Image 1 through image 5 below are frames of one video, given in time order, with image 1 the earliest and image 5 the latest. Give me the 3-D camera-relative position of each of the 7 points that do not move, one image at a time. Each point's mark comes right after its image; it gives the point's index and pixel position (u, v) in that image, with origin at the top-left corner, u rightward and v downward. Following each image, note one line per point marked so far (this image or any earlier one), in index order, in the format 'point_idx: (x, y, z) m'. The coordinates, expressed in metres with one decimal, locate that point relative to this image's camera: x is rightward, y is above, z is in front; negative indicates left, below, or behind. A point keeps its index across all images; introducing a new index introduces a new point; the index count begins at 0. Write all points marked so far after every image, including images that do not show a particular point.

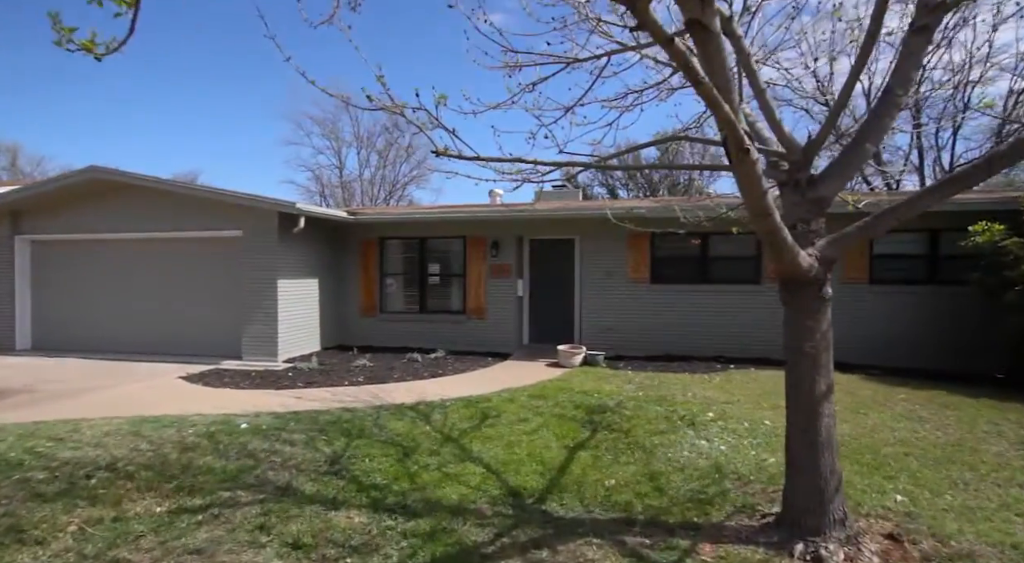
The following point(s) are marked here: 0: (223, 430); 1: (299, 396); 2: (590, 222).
0: (-2.5, -1.3, +5.6) m
1: (-2.5, -1.3, +7.7) m
2: (+1.6, +1.1, +11.7) m
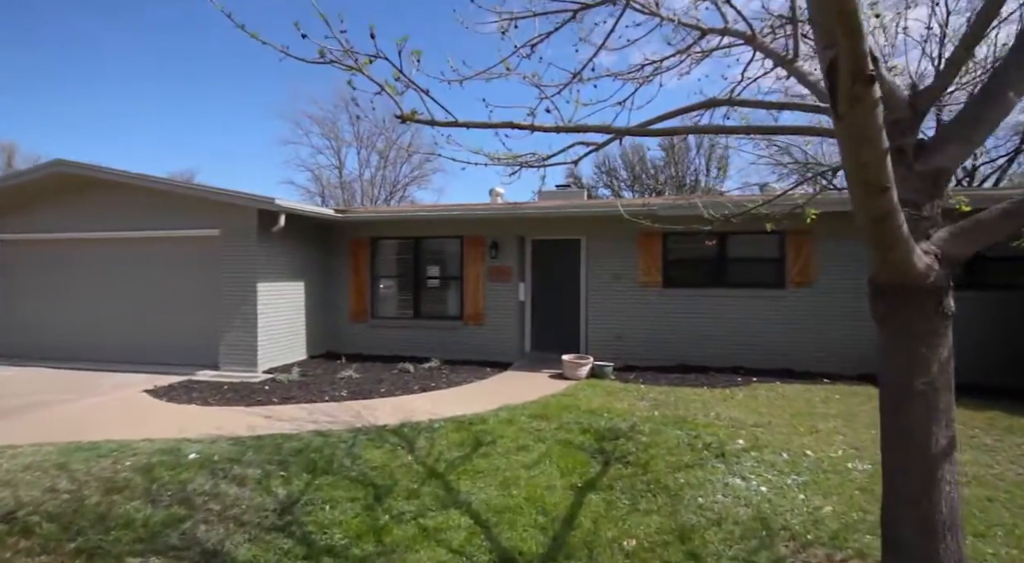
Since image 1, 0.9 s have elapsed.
0: (-2.5, -1.3, +4.8) m
1: (-2.5, -1.4, +6.8) m
2: (+1.6, +1.1, +10.8) m
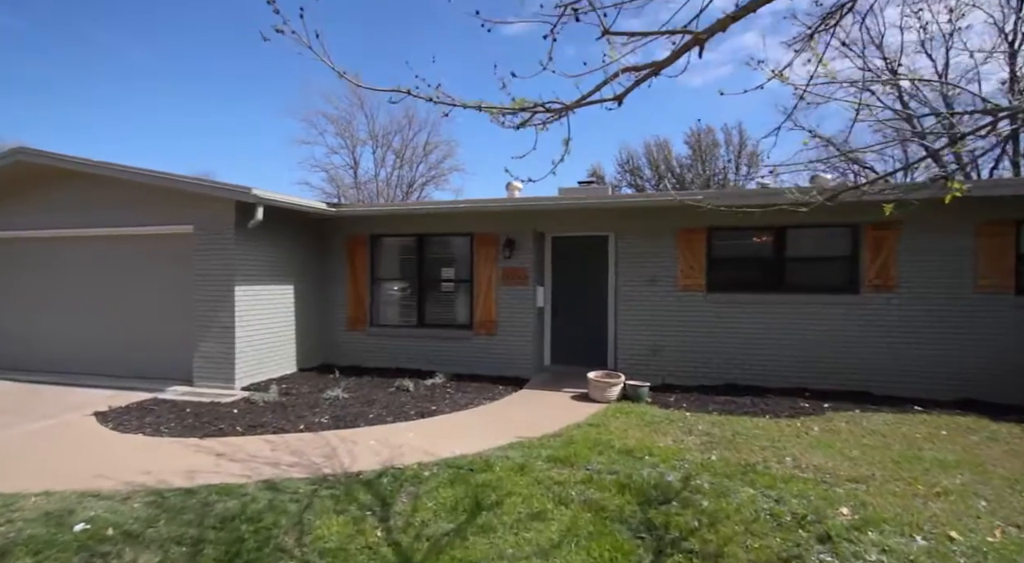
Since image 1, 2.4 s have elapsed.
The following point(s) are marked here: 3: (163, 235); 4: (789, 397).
0: (-2.5, -1.3, +3.4) m
1: (-2.4, -1.4, +5.4) m
2: (+1.8, +1.0, +9.3) m
3: (-4.7, +0.6, +8.6) m
4: (+3.6, -1.5, +8.4) m
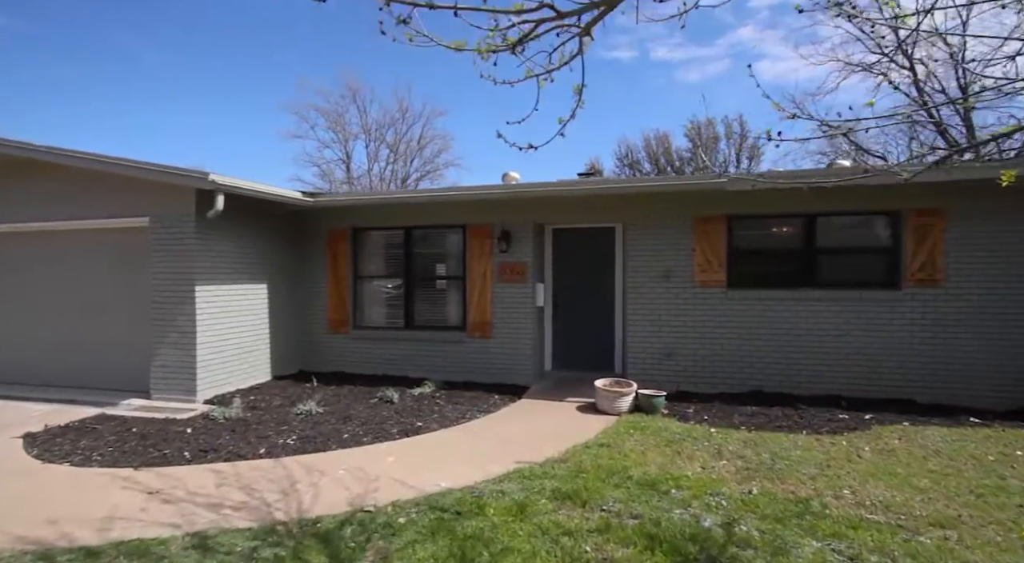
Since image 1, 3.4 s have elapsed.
0: (-2.5, -1.3, +2.4) m
1: (-2.4, -1.4, +4.4) m
2: (+1.8, +1.1, +8.4) m
3: (-4.7, +0.6, +7.6) m
4: (+3.6, -1.4, +7.4) m
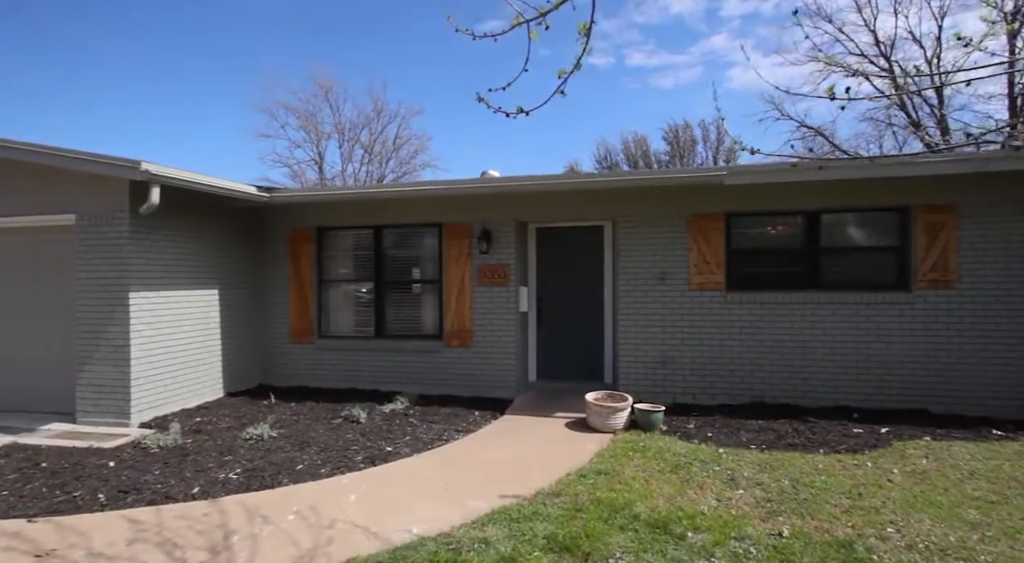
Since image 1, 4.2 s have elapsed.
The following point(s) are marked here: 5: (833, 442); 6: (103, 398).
0: (-2.5, -1.4, +1.6) m
1: (-2.5, -1.4, +3.6) m
2: (+1.6, +1.1, +7.7) m
3: (-4.9, +0.6, +6.8) m
4: (+3.4, -1.5, +6.8) m
5: (+2.9, -1.4, +5.8) m
6: (-3.9, -1.1, +6.3) m
